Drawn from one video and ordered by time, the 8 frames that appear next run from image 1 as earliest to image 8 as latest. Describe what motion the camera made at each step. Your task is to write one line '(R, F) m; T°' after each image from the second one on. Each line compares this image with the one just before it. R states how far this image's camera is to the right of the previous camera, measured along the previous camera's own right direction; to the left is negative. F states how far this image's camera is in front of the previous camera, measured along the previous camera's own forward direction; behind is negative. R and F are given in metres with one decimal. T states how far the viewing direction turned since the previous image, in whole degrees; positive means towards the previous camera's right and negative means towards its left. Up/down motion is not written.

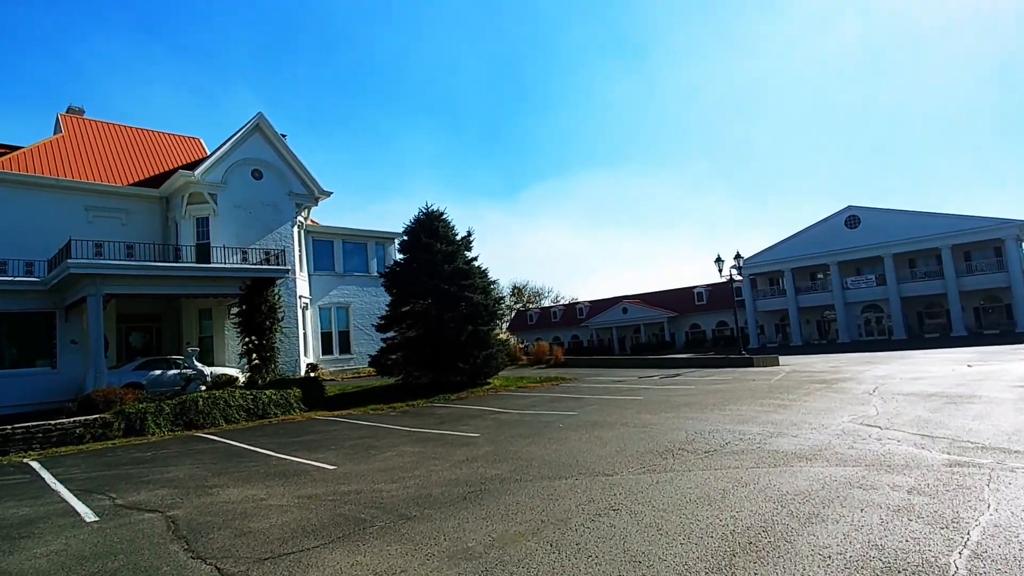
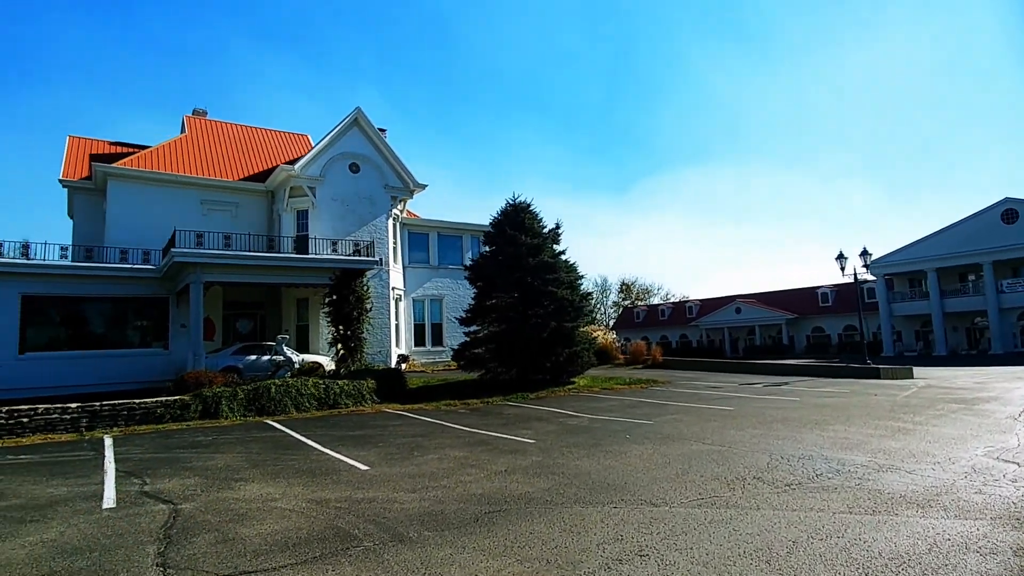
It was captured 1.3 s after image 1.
(+0.7, +0.9) m; -11°
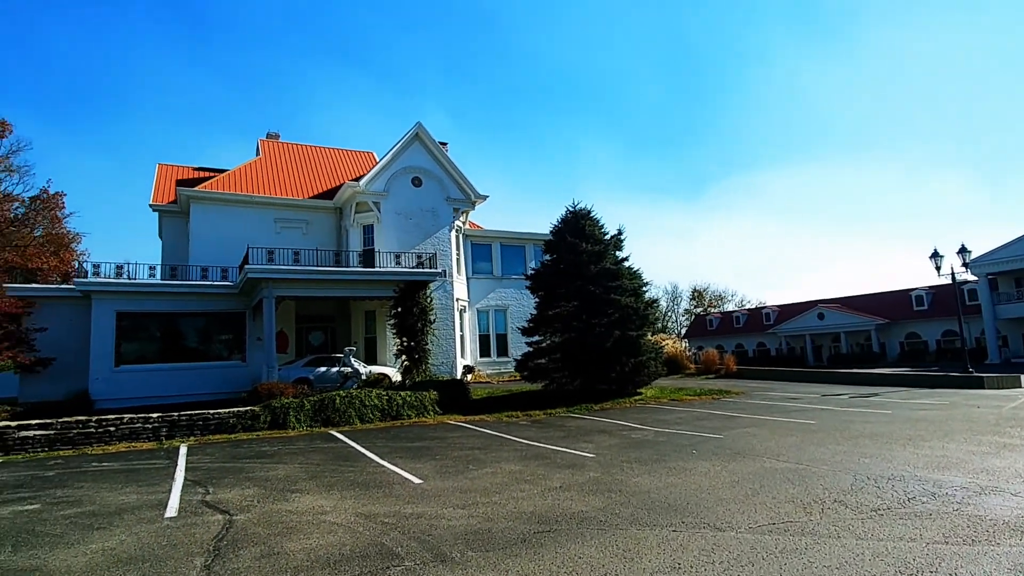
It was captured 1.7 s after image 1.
(+0.2, +0.3) m; -7°
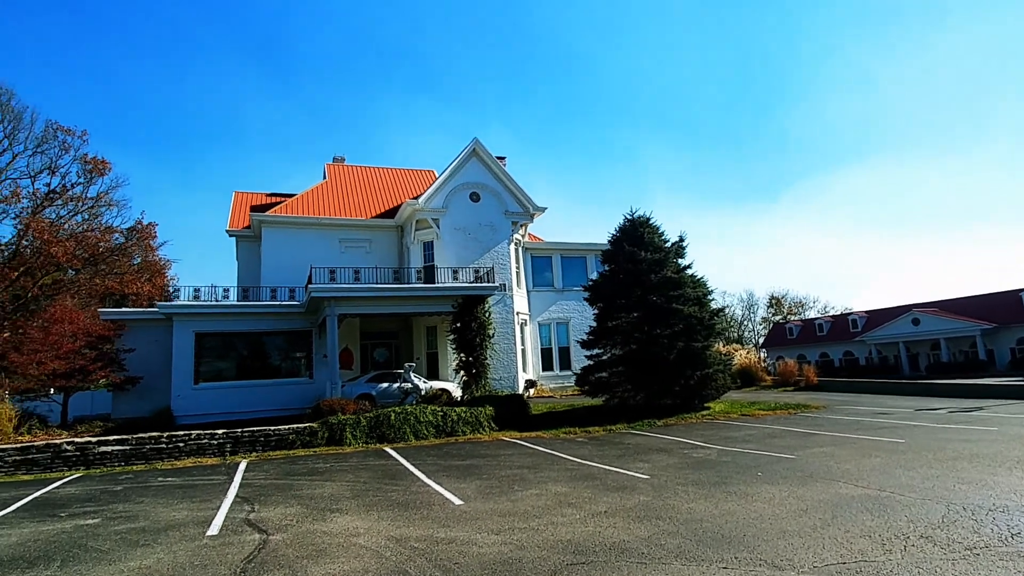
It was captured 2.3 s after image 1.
(+0.4, +0.3) m; -7°
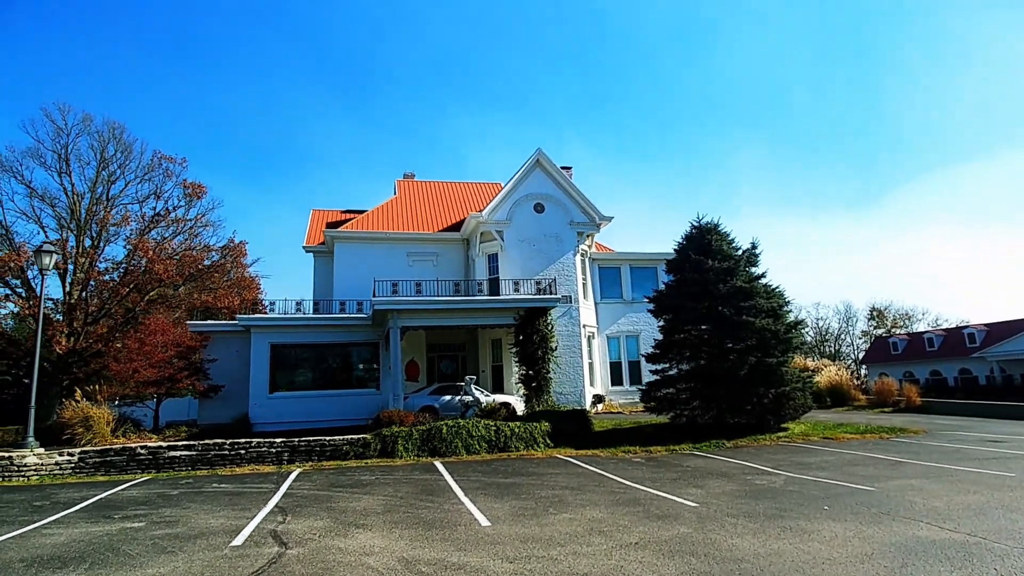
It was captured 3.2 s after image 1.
(+0.6, +0.4) m; -8°
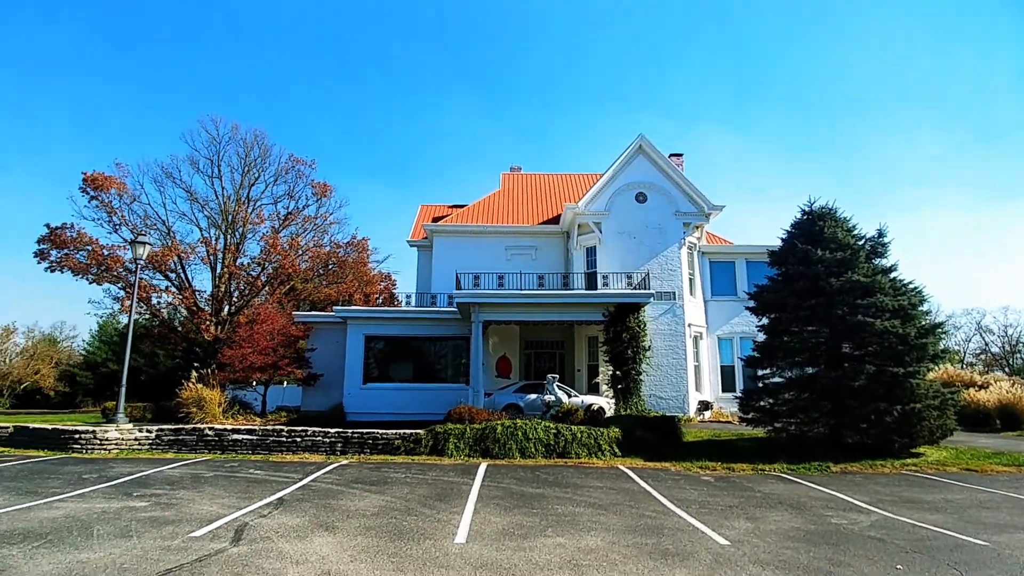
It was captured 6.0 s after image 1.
(+1.5, +1.1) m; -13°
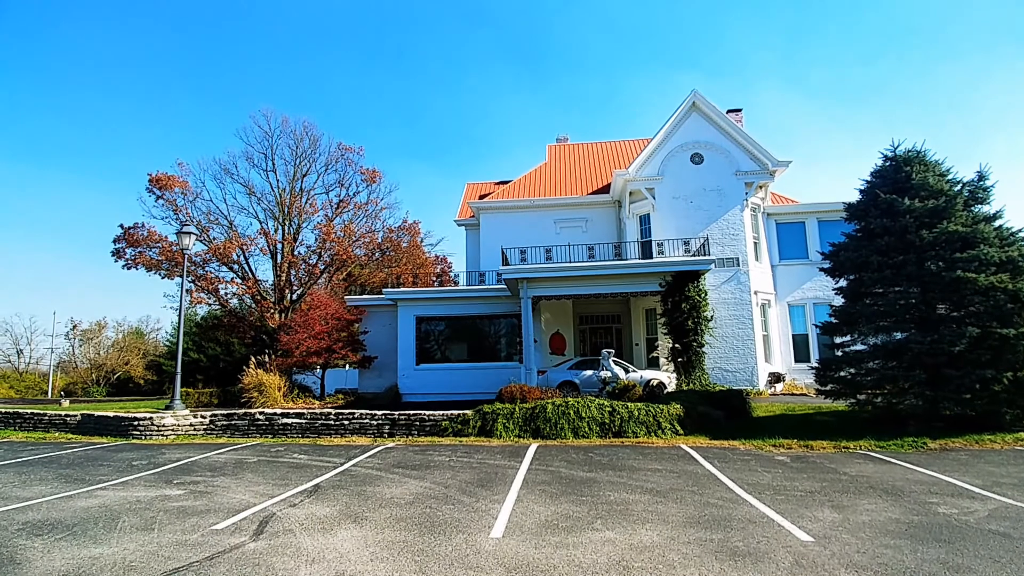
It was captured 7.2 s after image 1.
(+0.2, +0.7) m; -6°
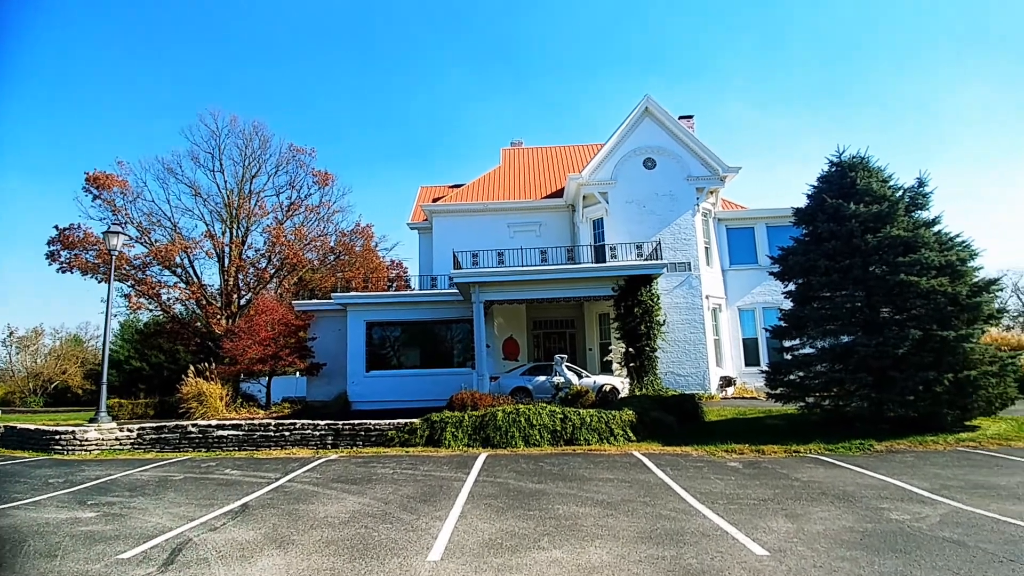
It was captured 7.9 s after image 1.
(+0.1, +0.4) m; +4°
